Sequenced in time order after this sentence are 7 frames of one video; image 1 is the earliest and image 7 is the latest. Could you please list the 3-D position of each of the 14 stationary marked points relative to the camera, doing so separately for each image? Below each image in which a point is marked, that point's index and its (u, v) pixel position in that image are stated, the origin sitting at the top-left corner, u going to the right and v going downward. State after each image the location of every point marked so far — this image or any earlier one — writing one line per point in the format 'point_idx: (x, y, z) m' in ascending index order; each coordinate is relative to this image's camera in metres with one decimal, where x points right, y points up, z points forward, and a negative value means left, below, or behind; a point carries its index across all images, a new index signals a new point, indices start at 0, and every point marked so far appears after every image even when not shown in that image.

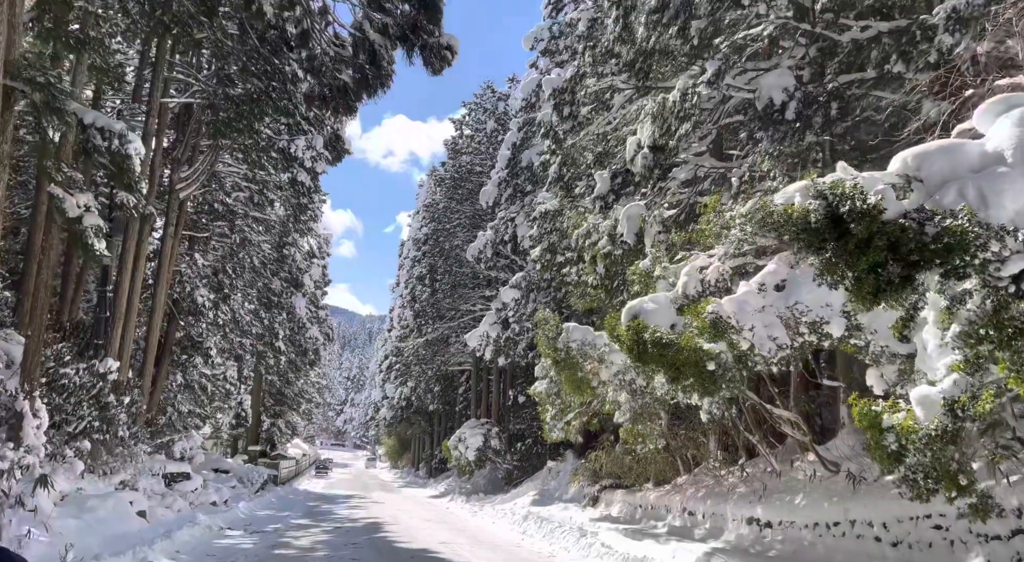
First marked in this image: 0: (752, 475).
0: (+4.2, -3.4, +12.8) m
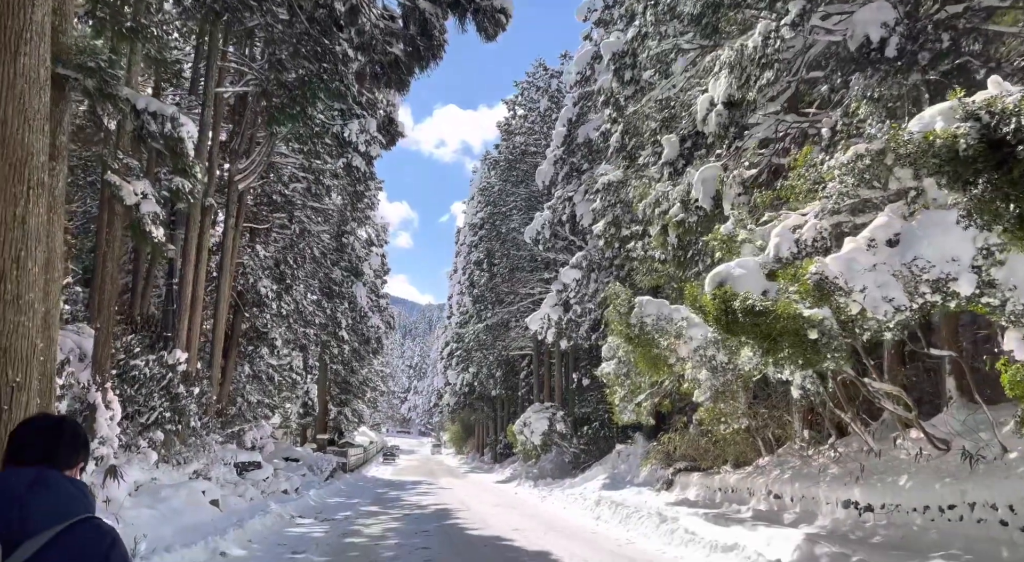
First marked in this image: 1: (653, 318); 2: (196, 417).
0: (+5.4, -2.8, +11.9) m
1: (+1.9, -0.5, +10.0) m
2: (-7.0, -3.0, +16.2) m
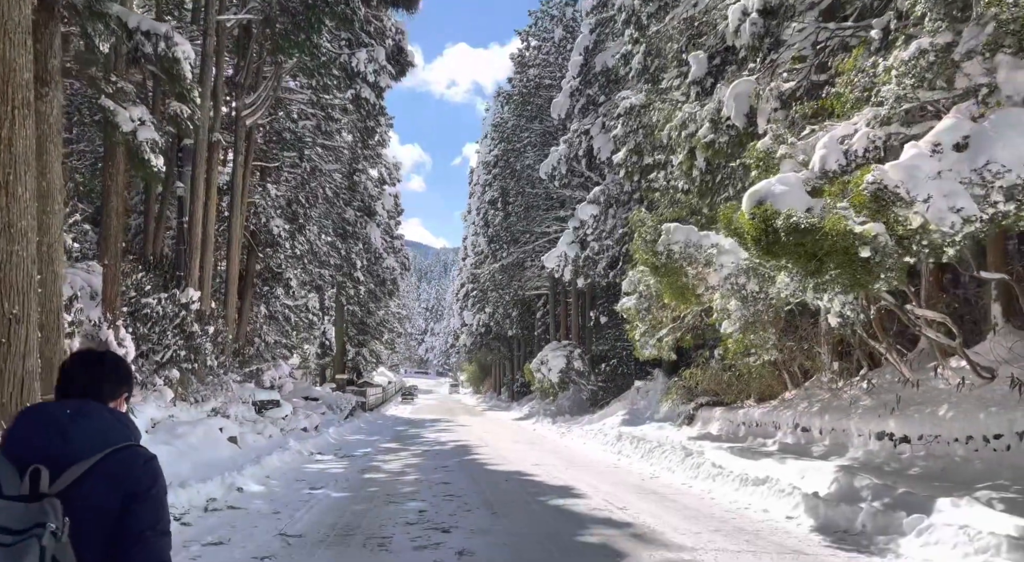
0: (+5.7, -1.6, +11.5) m
1: (+2.2, +0.5, +9.5) m
2: (-6.6, -1.6, +16.1) m
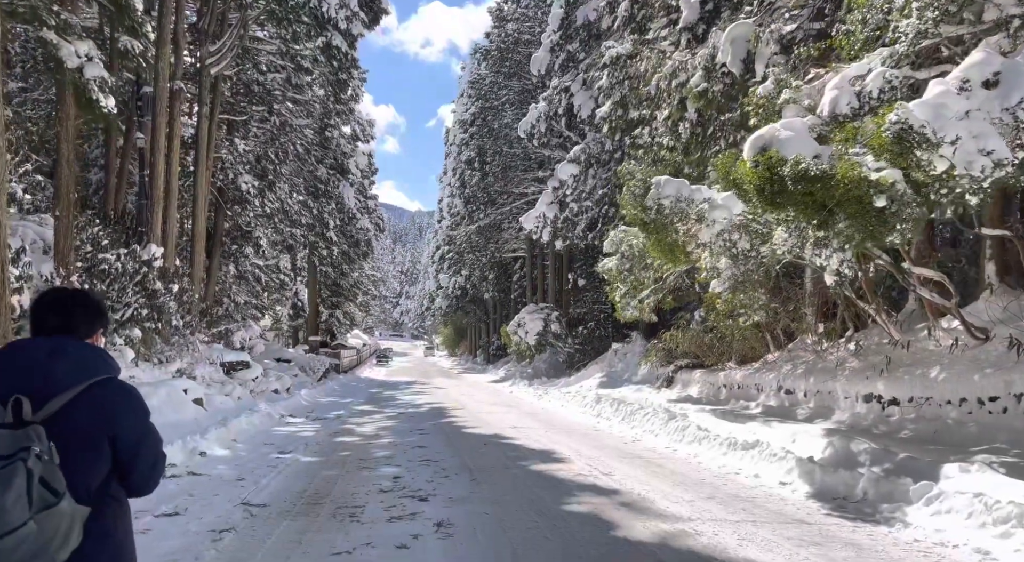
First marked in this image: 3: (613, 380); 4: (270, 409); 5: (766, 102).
0: (+5.4, -1.0, +11.2) m
1: (+2.0, +1.0, +9.0) m
2: (-7.1, -0.7, +15.4) m
3: (+2.7, -2.7, +19.9) m
4: (-5.1, -2.7, +15.4) m
5: (+2.5, +1.7, +7.2) m
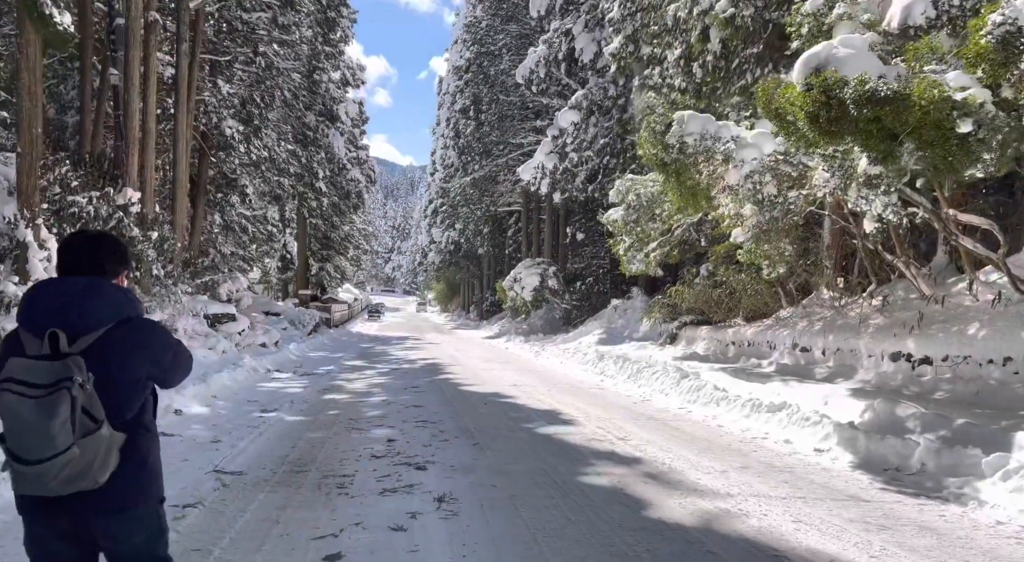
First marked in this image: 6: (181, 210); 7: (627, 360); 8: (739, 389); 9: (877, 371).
0: (+5.4, -0.3, +10.5) m
1: (+2.0, +1.6, +8.1) m
2: (-7.1, +0.4, +14.5) m
3: (+2.7, -1.4, +19.3) m
4: (-5.1, -1.6, +14.6) m
5: (+2.5, +2.2, +6.3) m
6: (-8.8, +1.9, +19.4) m
7: (+2.1, -1.5, +13.6) m
8: (+2.8, -1.3, +8.9) m
9: (+4.8, -1.2, +9.6) m
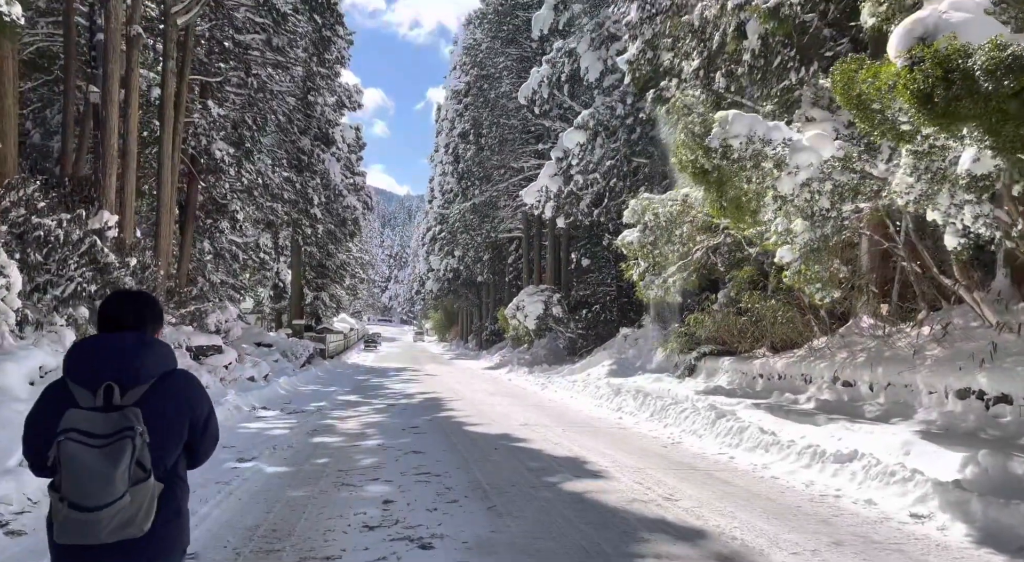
0: (+5.6, -0.7, +9.4) m
1: (+2.2, +1.3, +7.0) m
2: (-6.9, -0.2, +13.3) m
3: (+2.8, -2.1, +18.1) m
4: (-5.0, -2.2, +13.4) m
5: (+2.7, +2.0, +5.2) m
6: (-8.7, +1.1, +18.3) m
7: (+2.3, -1.9, +12.4) m
8: (+2.9, -1.6, +7.7) m
9: (+5.0, -1.5, +8.5) m
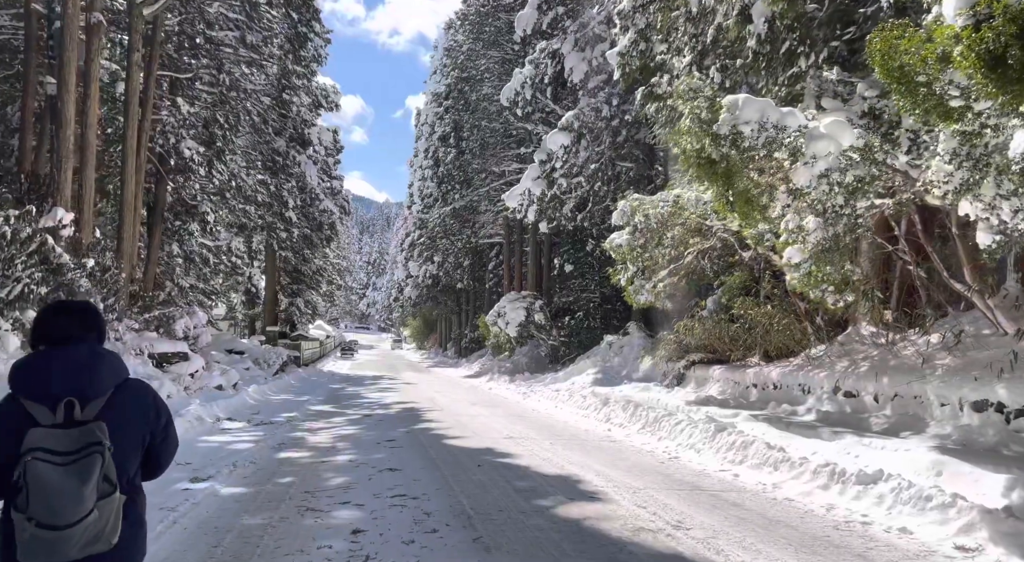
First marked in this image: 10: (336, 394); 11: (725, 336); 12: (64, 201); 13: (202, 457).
0: (+5.4, -0.7, +8.8) m
1: (+2.1, +1.3, +6.4) m
2: (-7.2, -0.2, +12.4) m
3: (+2.3, -2.3, +17.4) m
4: (-5.3, -2.2, +12.6) m
5: (+2.7, +2.0, +4.6) m
6: (-9.1, +1.1, +17.4) m
7: (+2.0, -2.0, +11.7) m
8: (+2.8, -1.6, +7.1) m
9: (+4.8, -1.5, +7.9) m
10: (-4.6, -3.0, +19.2) m
11: (+3.9, -1.0, +13.3) m
12: (-8.2, +1.5, +13.5) m
13: (-3.5, -2.0, +8.3) m
